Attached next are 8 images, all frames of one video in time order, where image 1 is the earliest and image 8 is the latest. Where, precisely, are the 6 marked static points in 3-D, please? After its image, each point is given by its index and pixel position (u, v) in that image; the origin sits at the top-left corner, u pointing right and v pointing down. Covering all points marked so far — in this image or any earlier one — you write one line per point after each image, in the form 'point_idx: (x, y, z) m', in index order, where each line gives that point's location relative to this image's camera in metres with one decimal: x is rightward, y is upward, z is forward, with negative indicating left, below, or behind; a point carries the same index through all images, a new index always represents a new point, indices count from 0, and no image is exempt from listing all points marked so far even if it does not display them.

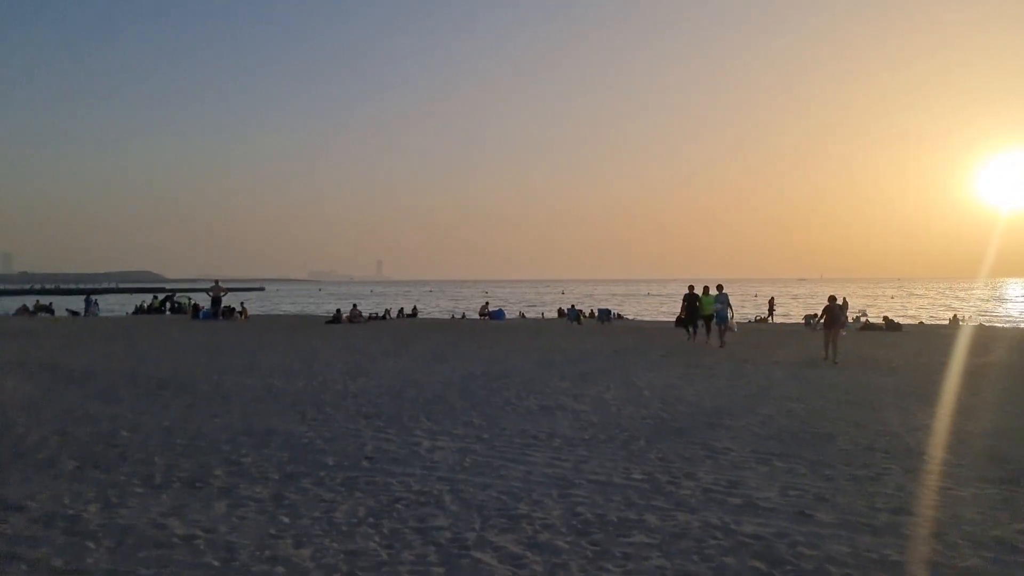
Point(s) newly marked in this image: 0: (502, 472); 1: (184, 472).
0: (-0.1, -1.5, +6.6) m
1: (-2.6, -1.5, +6.6) m
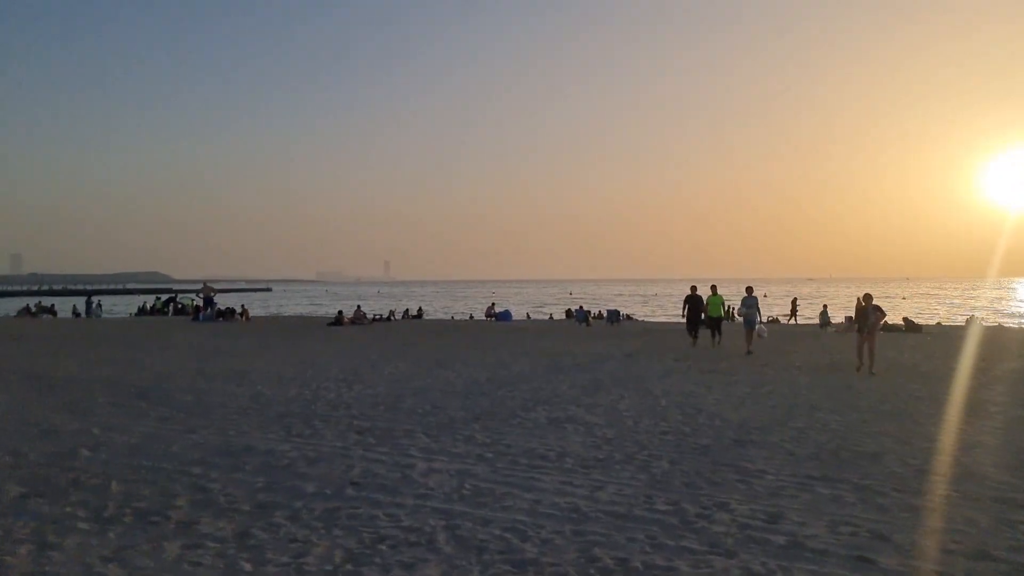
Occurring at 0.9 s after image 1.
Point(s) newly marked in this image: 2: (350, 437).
0: (0.0, -1.5, +5.7) m
1: (-2.6, -1.5, +5.7) m
2: (-1.5, -1.4, +7.9) m
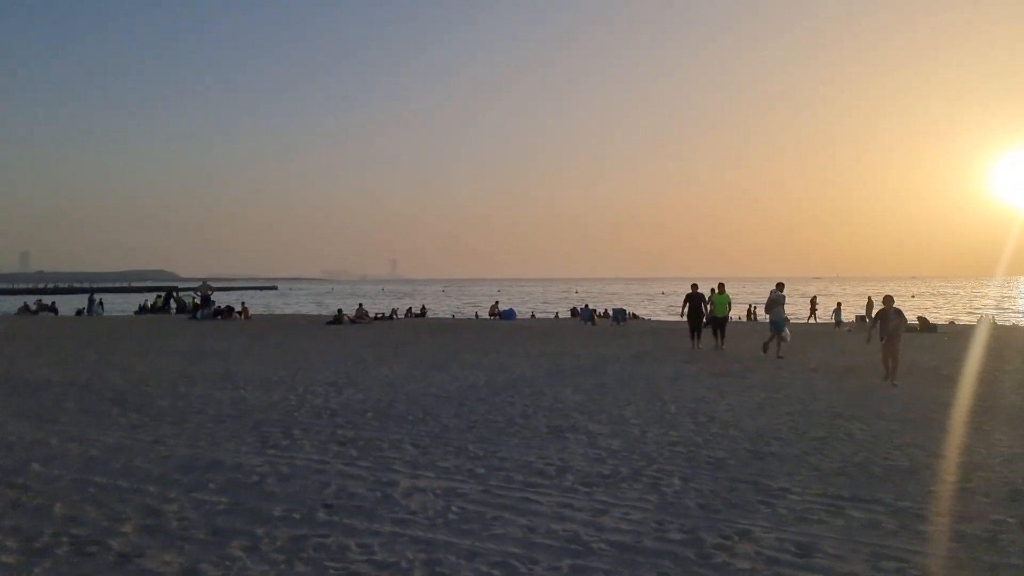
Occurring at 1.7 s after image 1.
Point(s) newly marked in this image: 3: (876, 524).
0: (-0.1, -1.5, +5.0) m
1: (-2.6, -1.5, +5.1) m
2: (-1.6, -1.4, +7.2) m
3: (+2.3, -1.5, +5.3) m
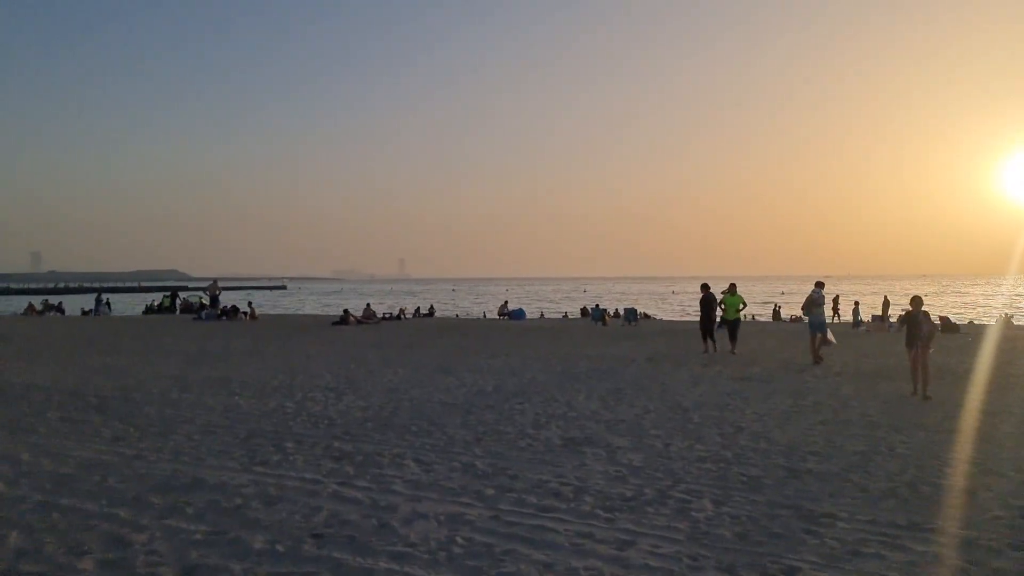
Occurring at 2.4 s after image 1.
0: (0.0, -1.5, +4.4) m
1: (-2.5, -1.5, +4.4) m
2: (-1.5, -1.4, +6.6) m
3: (+2.4, -1.5, +4.6) m
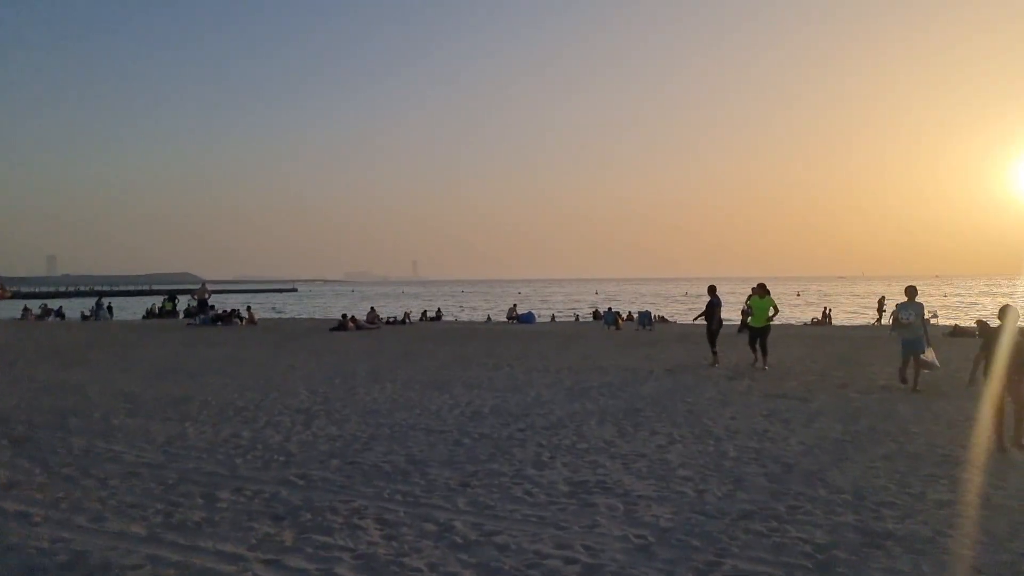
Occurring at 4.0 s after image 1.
0: (-0.1, -1.5, +2.8) m
1: (-2.6, -1.5, +2.9) m
2: (-1.5, -1.5, +5.0) m
3: (+2.3, -1.6, +3.0) m
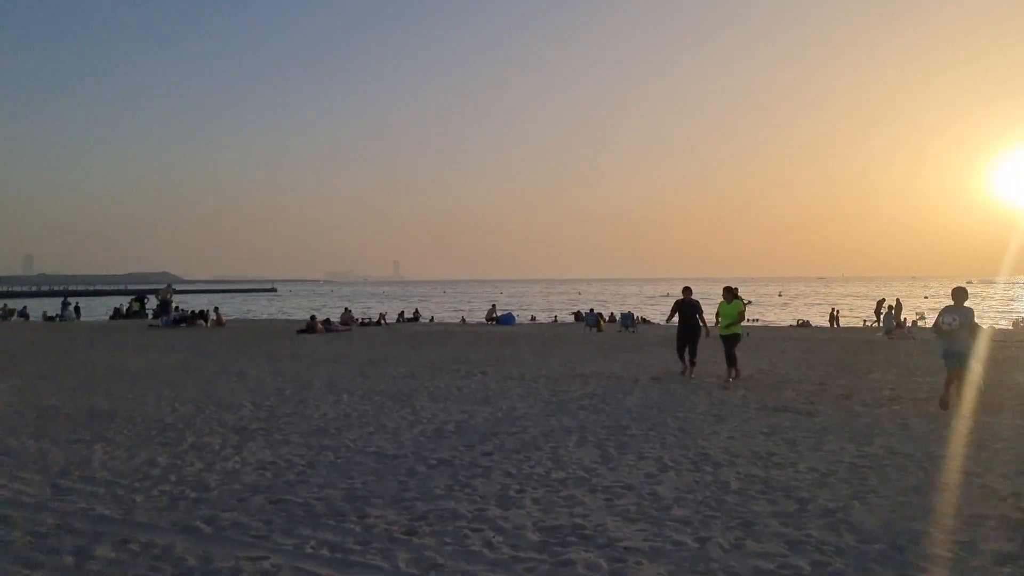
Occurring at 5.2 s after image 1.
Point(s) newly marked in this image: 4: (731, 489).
0: (-0.3, -1.5, +1.6) m
1: (-2.8, -1.5, +1.6) m
2: (-1.8, -1.5, +3.8) m
3: (+2.1, -1.6, +1.9) m
4: (+1.7, -1.5, +6.3) m
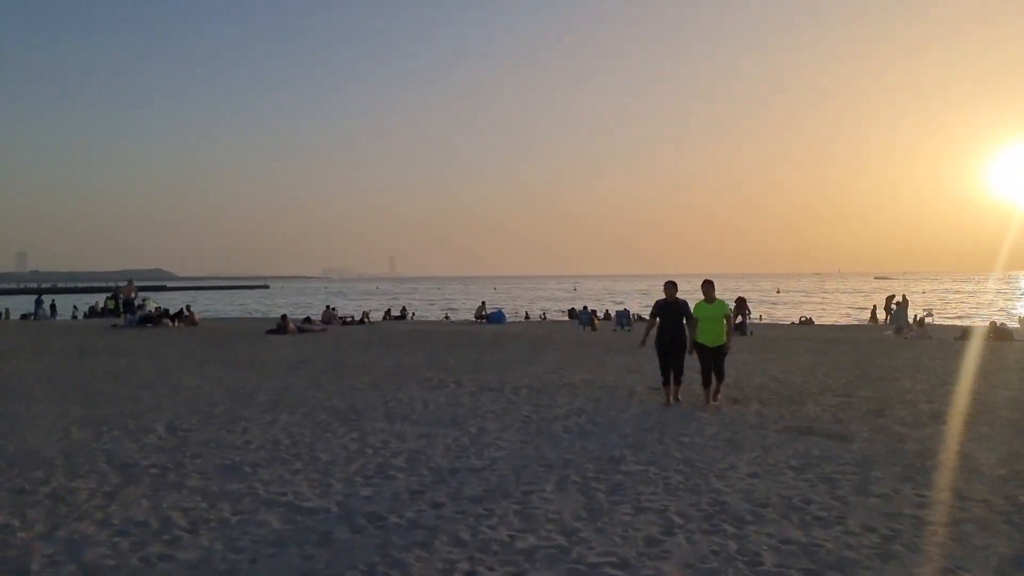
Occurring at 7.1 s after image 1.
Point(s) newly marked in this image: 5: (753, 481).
0: (-0.6, -1.5, -0.2) m
1: (-3.1, -1.6, -0.1) m
2: (-2.0, -1.5, +2.0) m
3: (+1.9, -1.6, +0.1) m
4: (+1.4, -1.5, +4.5) m
5: (+1.9, -1.5, +6.5) m
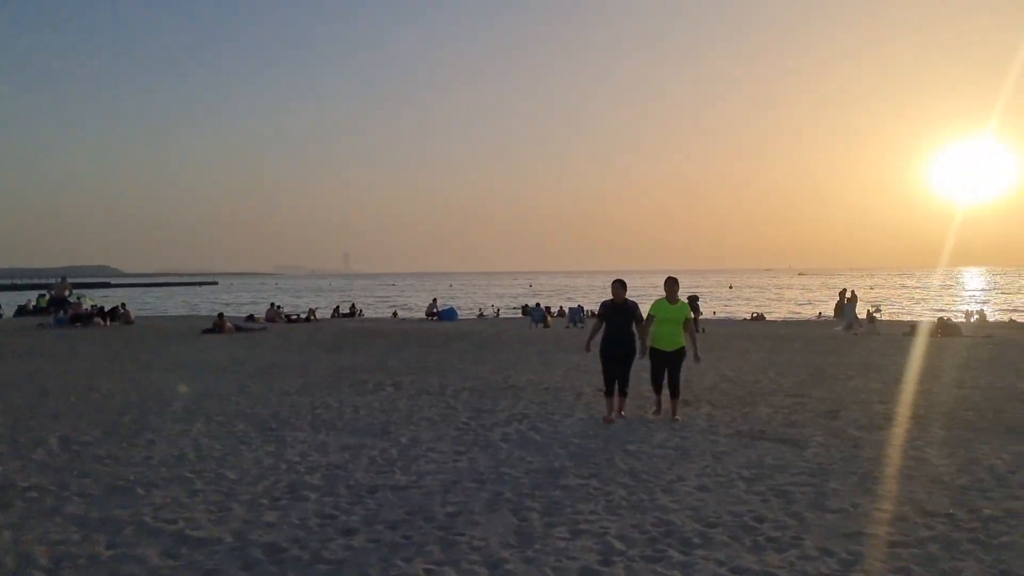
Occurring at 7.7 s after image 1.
0: (-0.7, -1.5, -0.8) m
1: (-3.2, -1.6, -0.9) m
2: (-2.3, -1.5, +1.3) m
3: (+1.7, -1.6, -0.4) m
4: (+1.0, -1.5, +3.9) m
5: (+1.4, -1.5, +6.0) m
